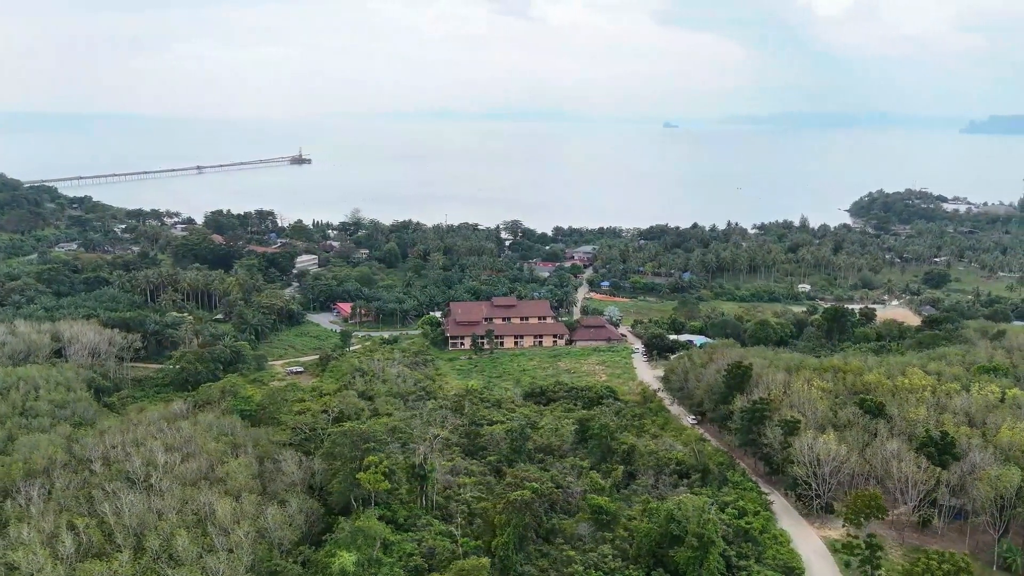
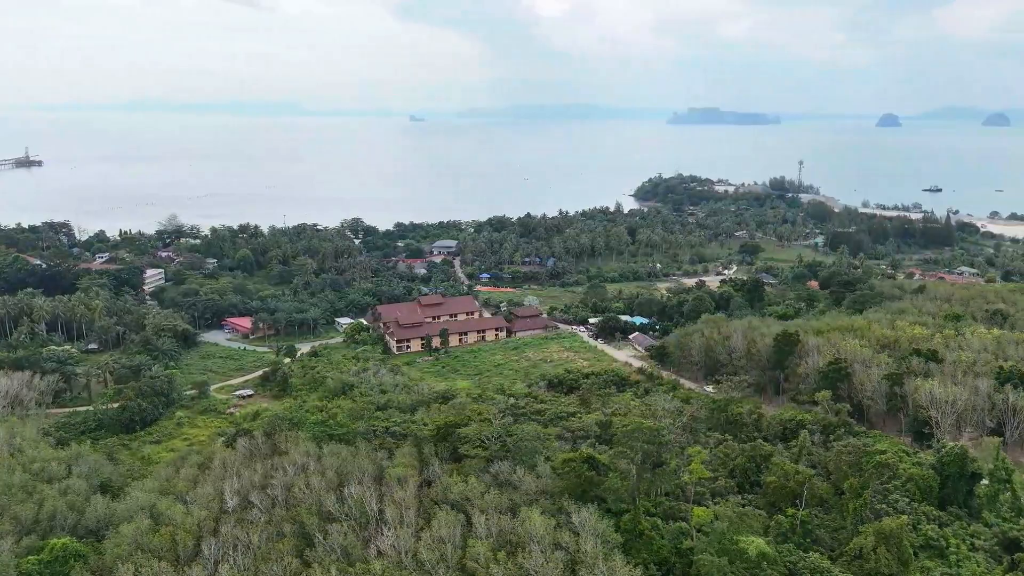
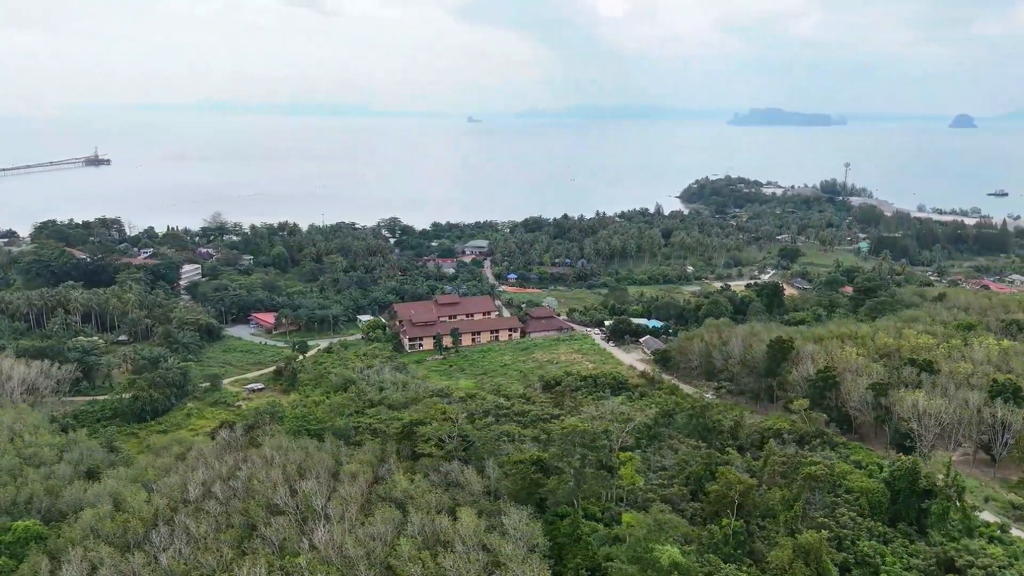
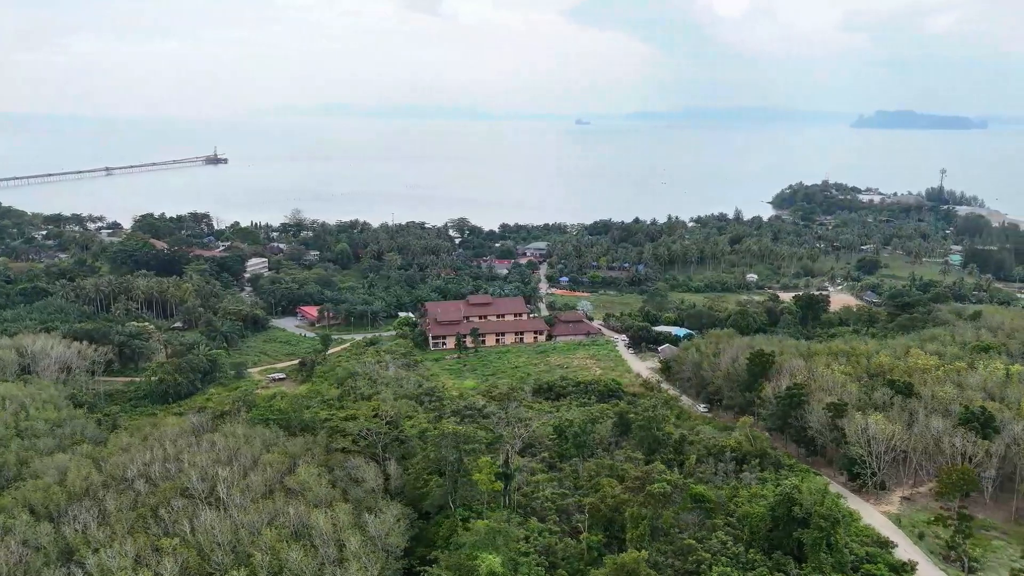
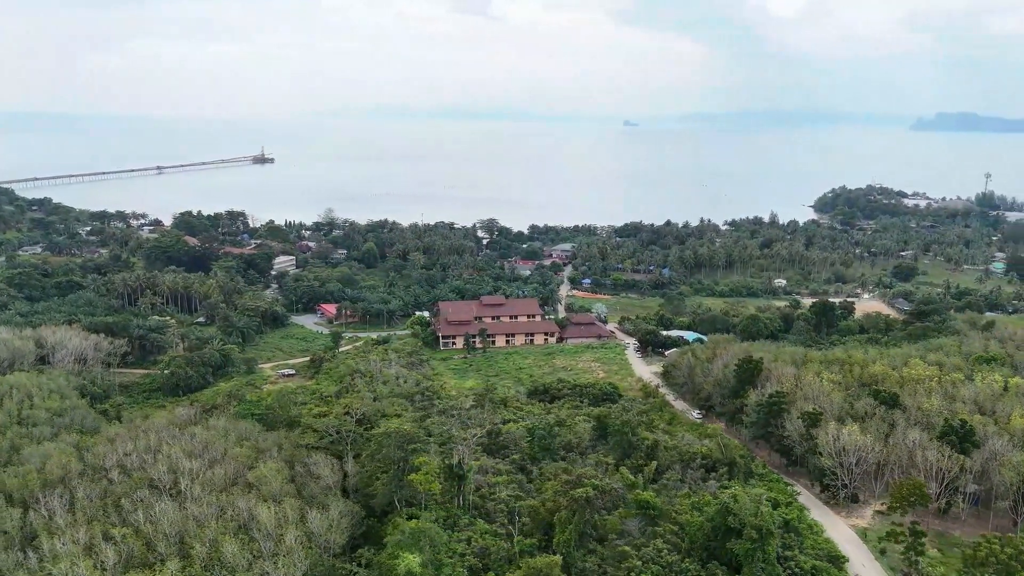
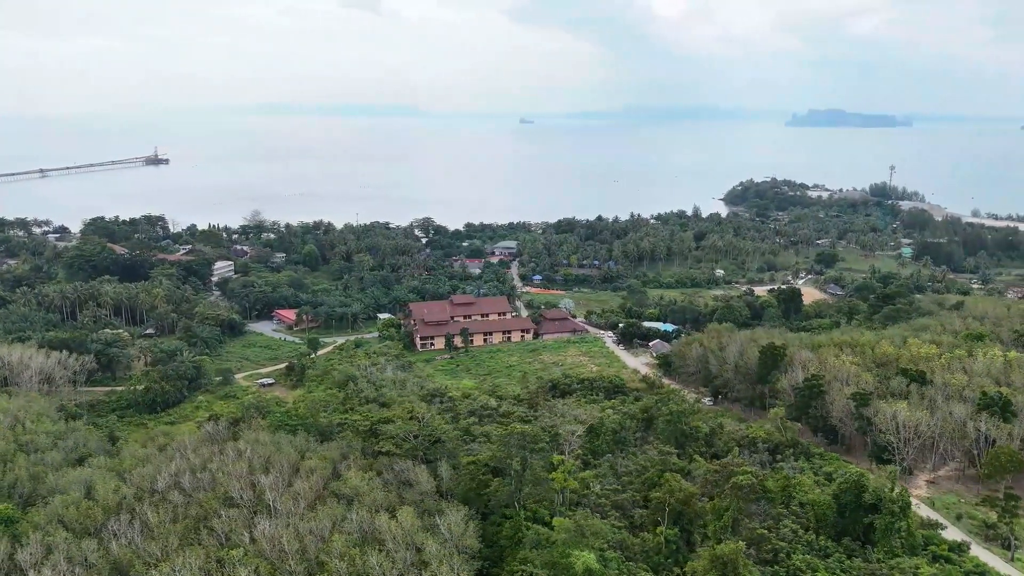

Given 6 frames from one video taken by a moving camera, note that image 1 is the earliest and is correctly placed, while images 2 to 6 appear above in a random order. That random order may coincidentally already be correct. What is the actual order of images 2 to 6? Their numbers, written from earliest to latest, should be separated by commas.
5, 4, 6, 3, 2
